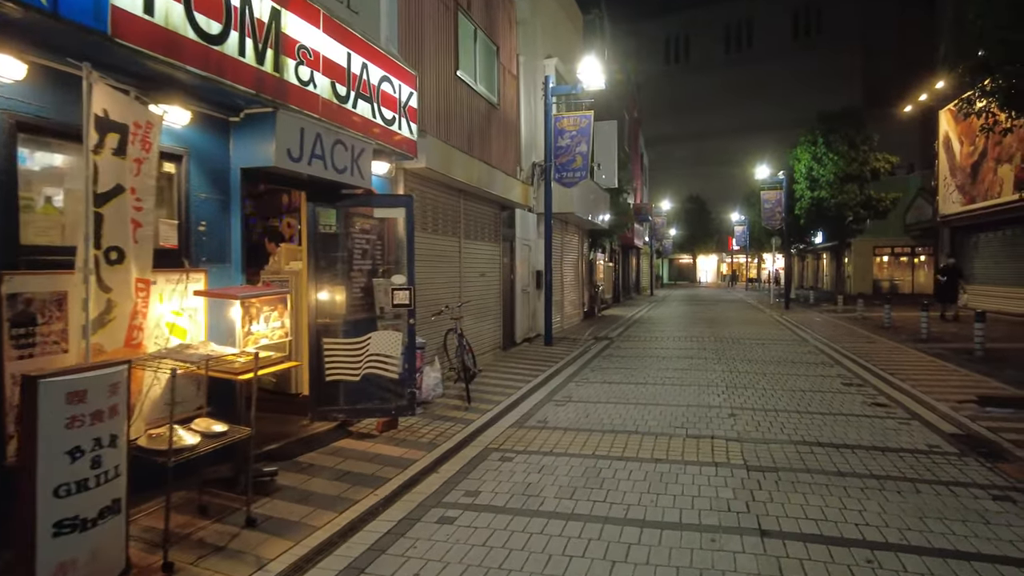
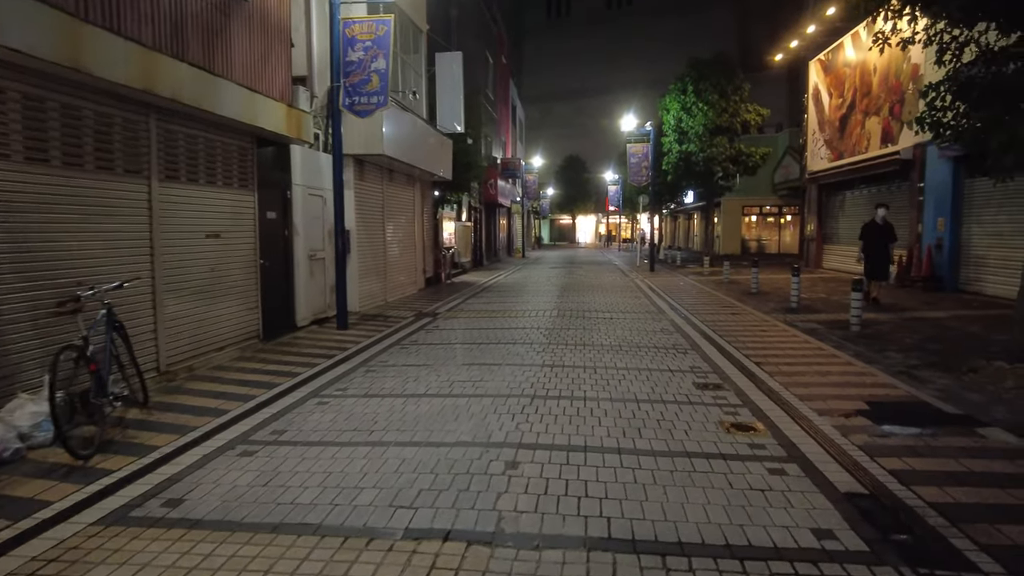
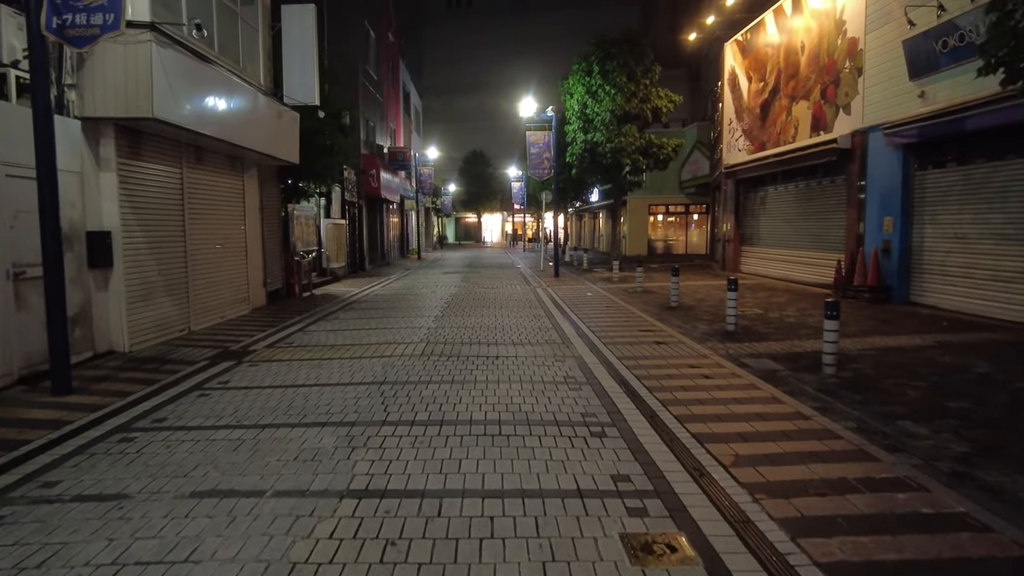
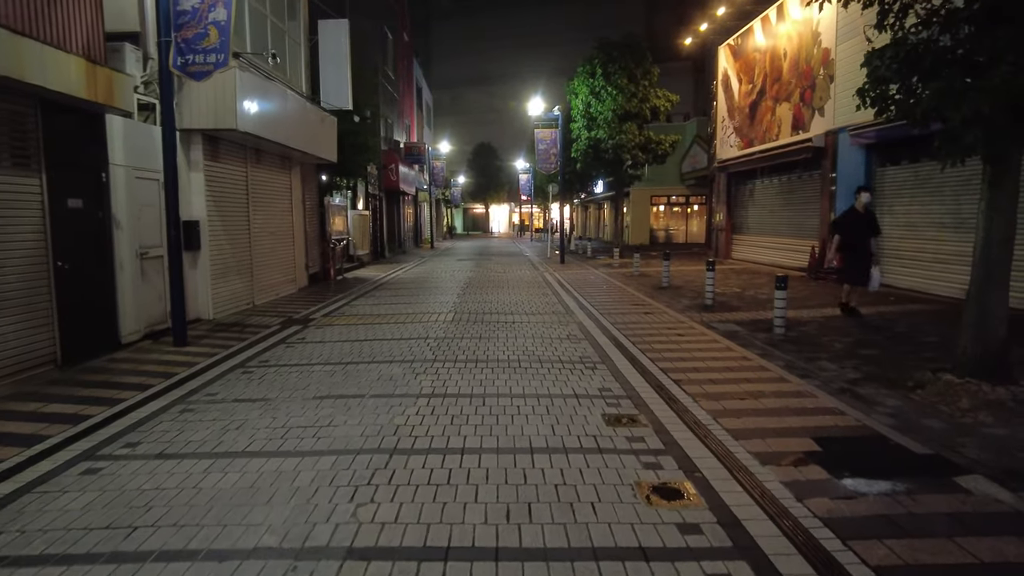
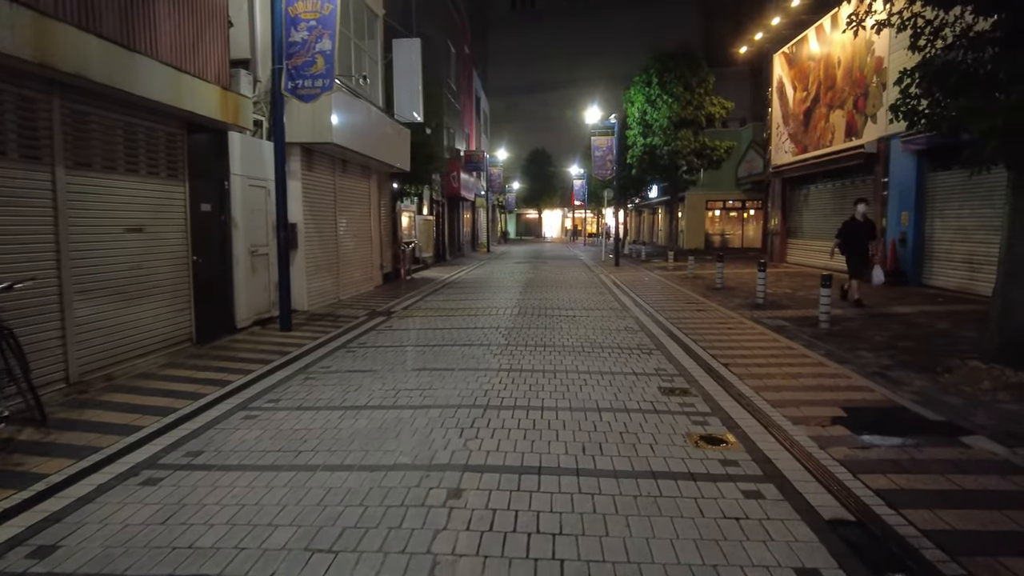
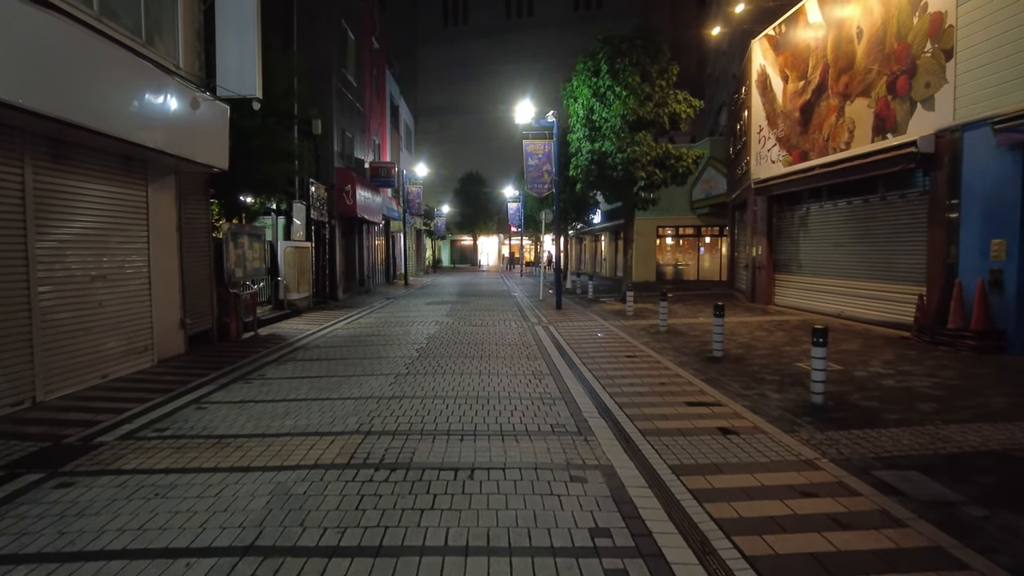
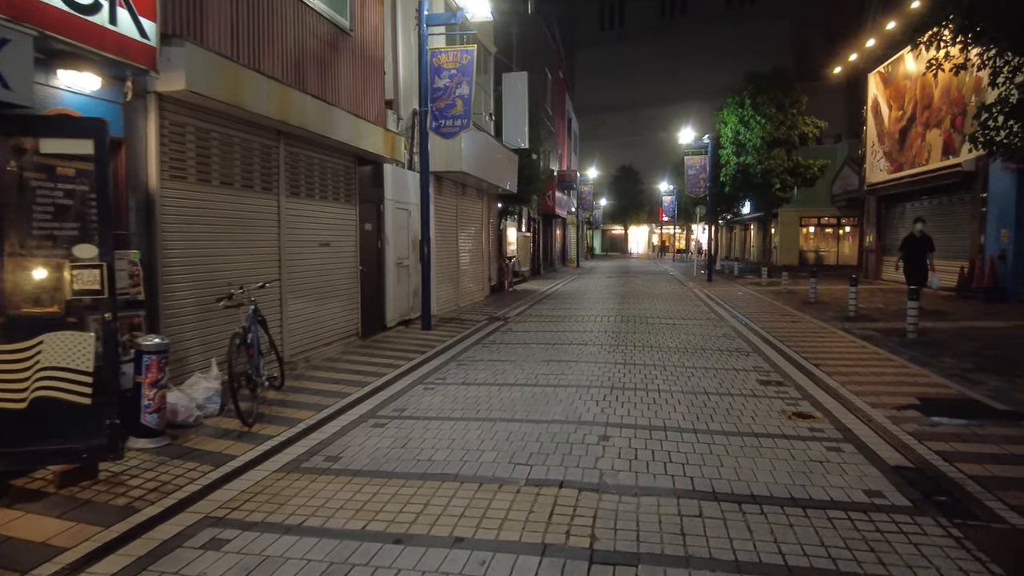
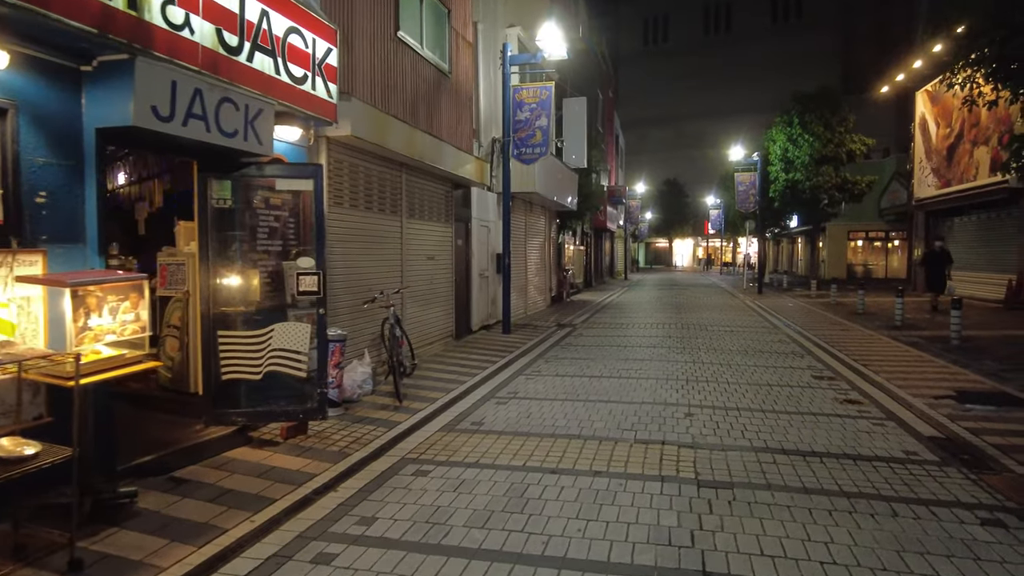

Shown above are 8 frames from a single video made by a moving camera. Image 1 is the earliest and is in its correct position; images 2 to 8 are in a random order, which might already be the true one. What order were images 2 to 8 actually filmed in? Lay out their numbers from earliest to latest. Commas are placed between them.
8, 7, 2, 5, 4, 3, 6
